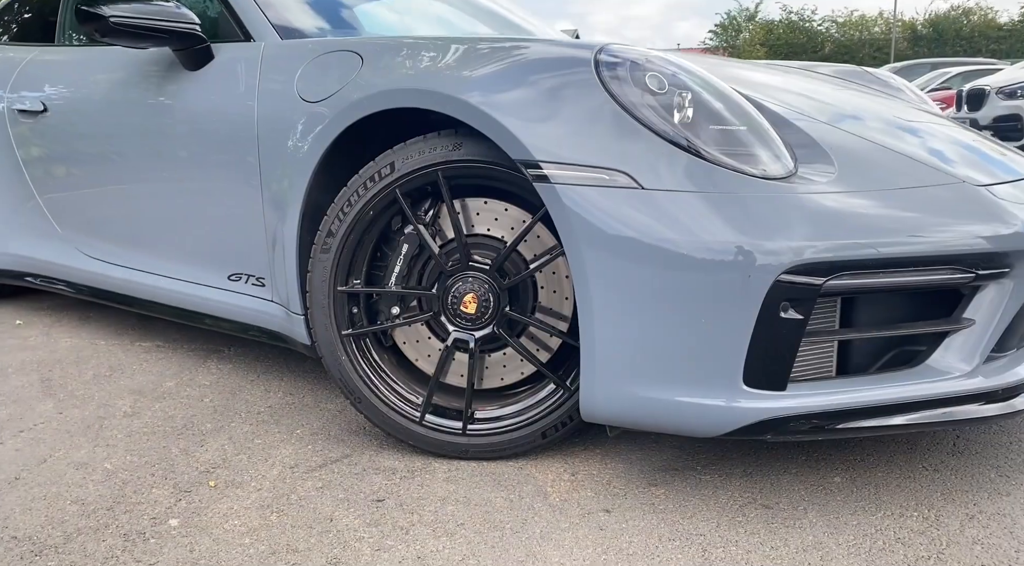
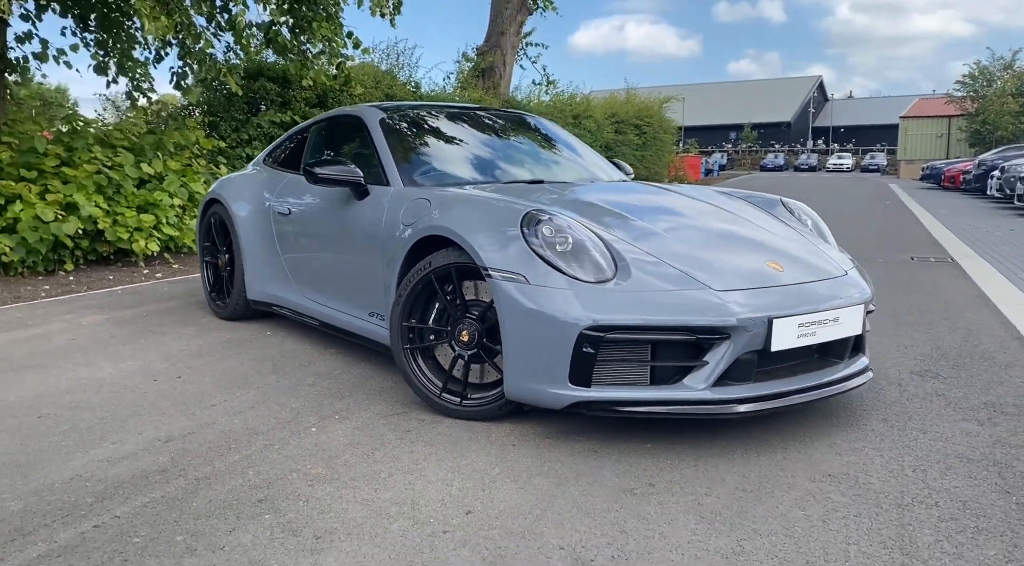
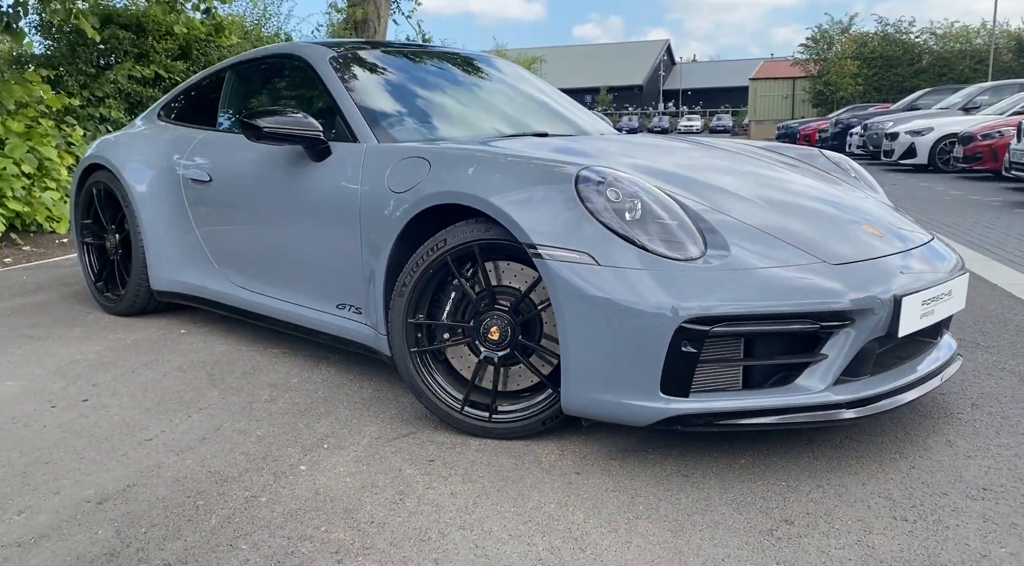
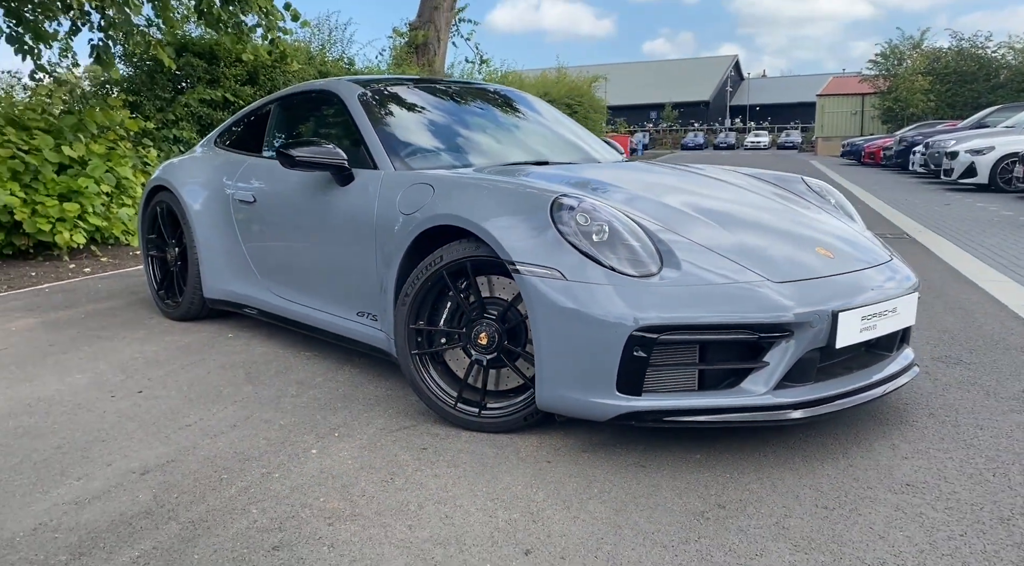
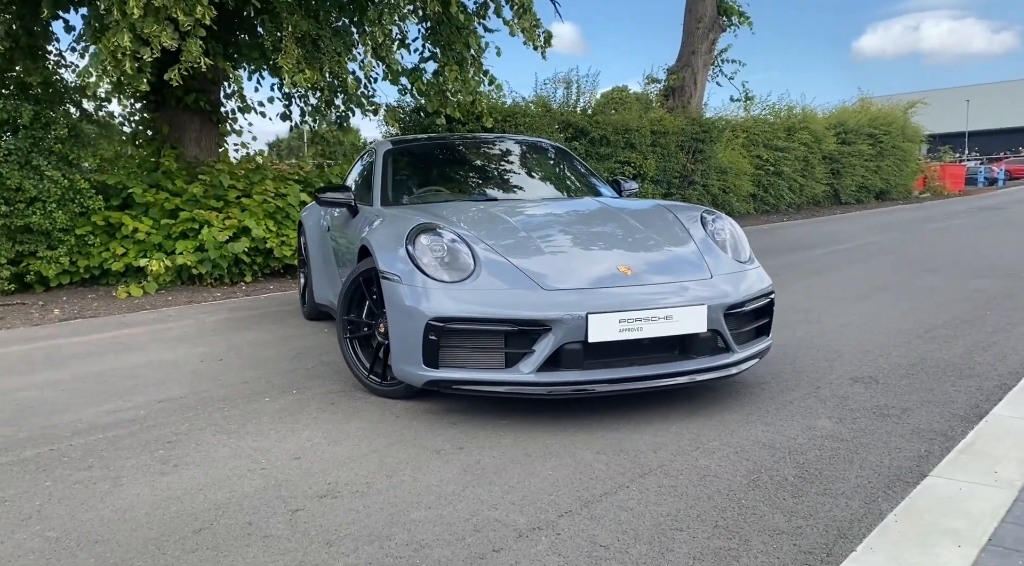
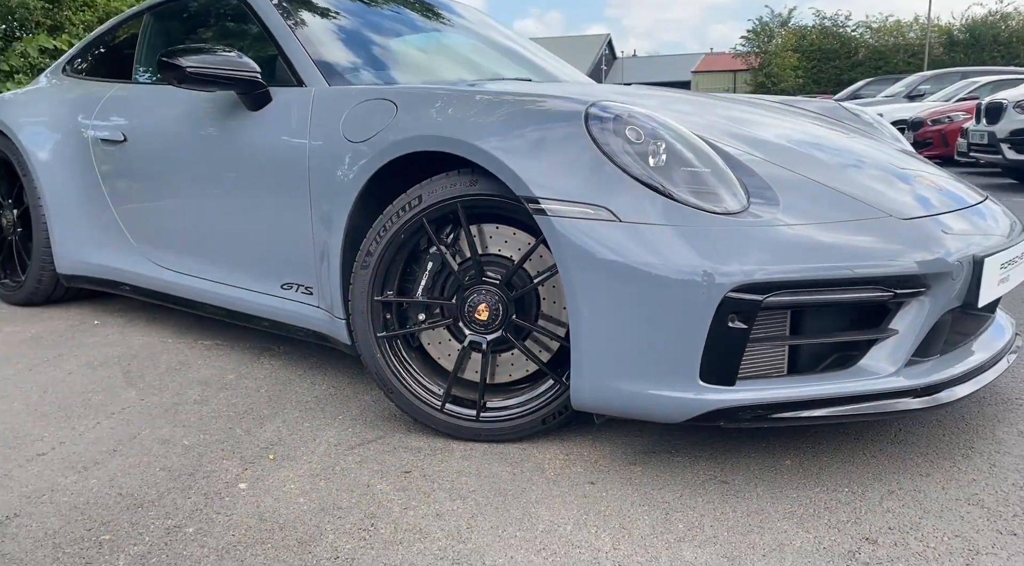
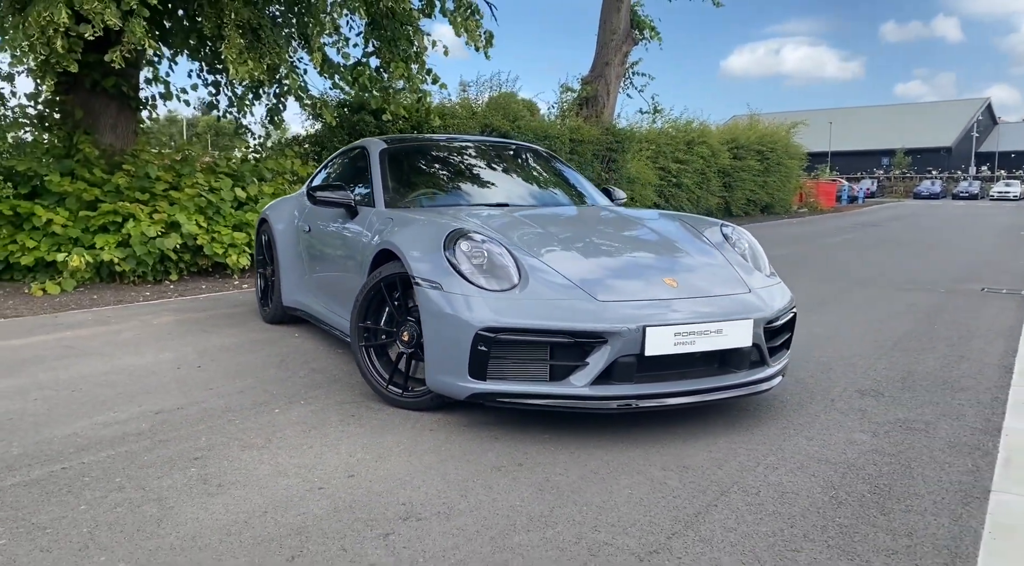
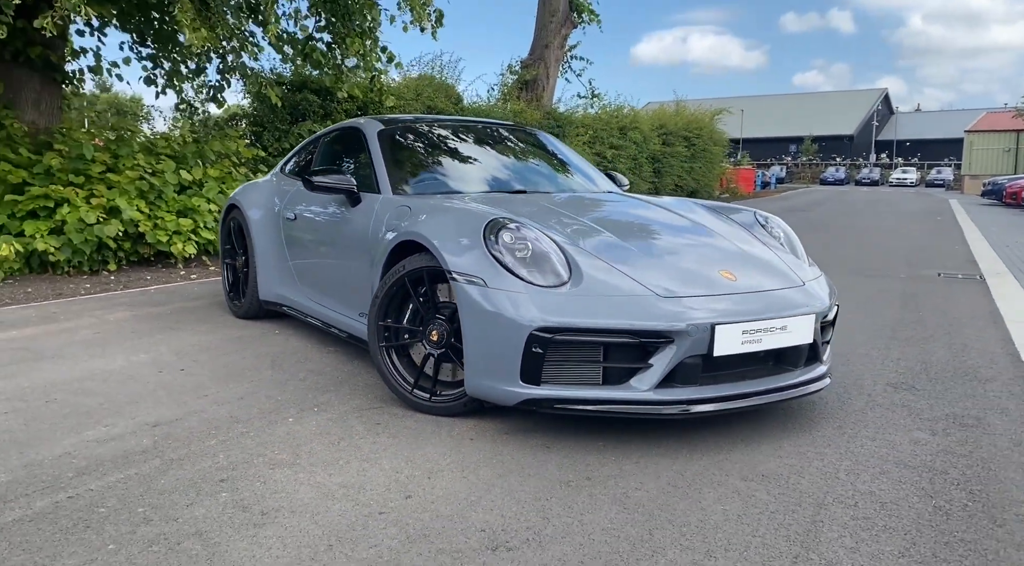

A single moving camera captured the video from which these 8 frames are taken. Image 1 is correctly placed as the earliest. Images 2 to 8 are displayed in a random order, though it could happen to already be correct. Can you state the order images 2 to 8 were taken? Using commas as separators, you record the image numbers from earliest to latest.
6, 3, 4, 2, 8, 7, 5
